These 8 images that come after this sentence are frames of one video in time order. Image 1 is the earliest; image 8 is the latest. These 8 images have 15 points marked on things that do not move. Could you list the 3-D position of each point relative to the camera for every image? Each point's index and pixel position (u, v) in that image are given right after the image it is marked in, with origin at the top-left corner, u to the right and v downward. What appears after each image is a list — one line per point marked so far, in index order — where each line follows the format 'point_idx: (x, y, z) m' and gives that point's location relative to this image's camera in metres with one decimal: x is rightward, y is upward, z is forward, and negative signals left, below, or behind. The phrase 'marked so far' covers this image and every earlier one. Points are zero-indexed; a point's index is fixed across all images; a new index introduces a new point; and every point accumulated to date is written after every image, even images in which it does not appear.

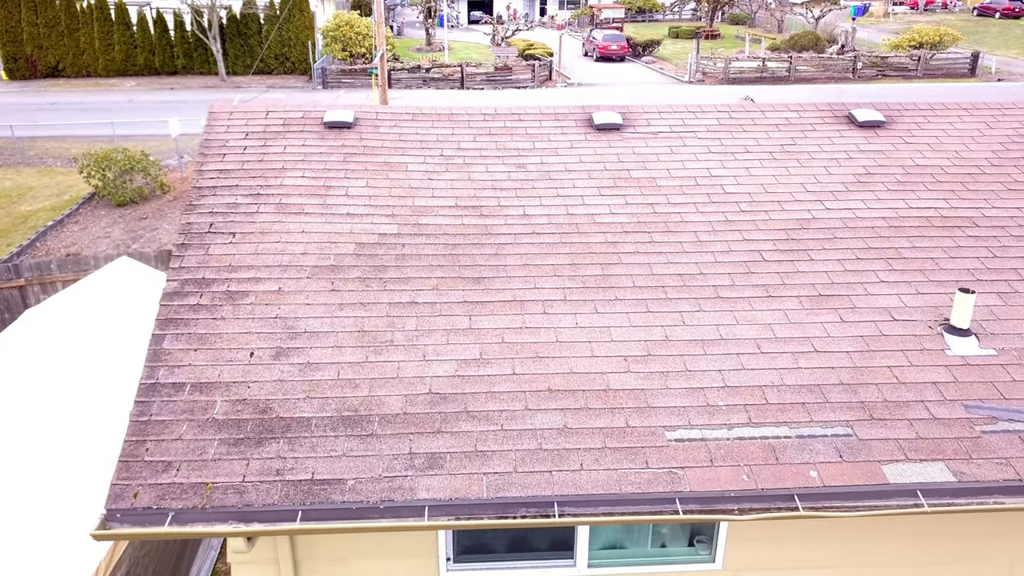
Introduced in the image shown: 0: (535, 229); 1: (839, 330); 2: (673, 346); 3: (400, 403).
0: (+0.2, +0.5, +8.1) m
1: (+2.3, -0.3, +6.8) m
2: (+1.1, -0.4, +6.6) m
3: (-0.7, -0.7, +5.9) m
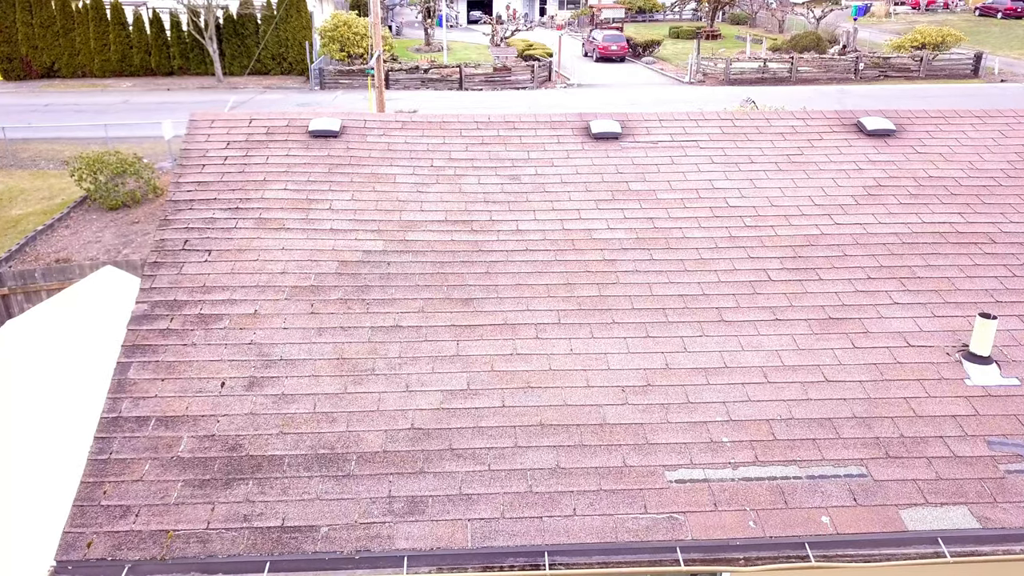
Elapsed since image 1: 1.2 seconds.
0: (+0.1, +0.4, +7.7) m
1: (+2.3, -0.5, +6.3) m
2: (+1.1, -0.6, +6.2) m
3: (-0.8, -0.9, +5.5) m
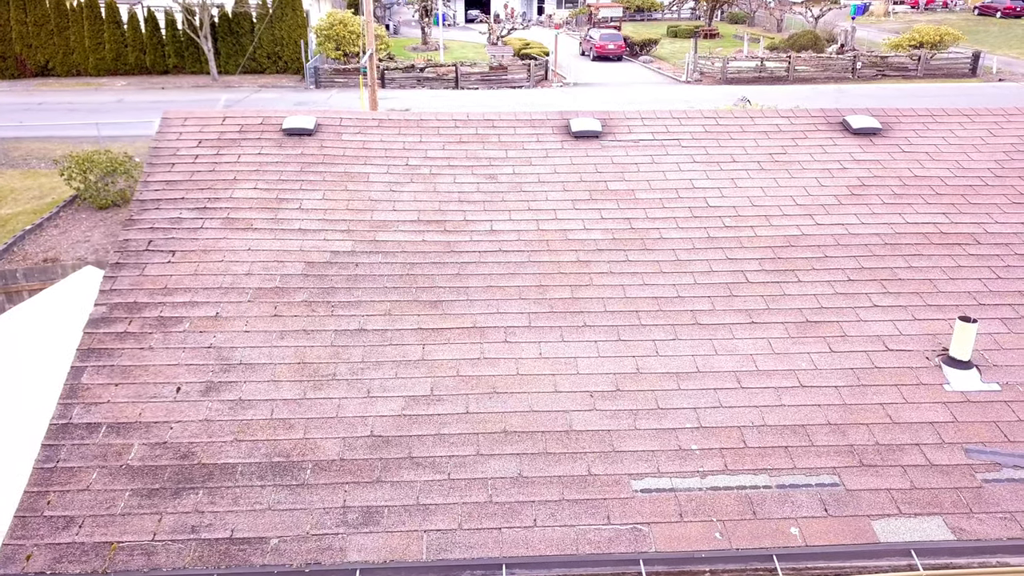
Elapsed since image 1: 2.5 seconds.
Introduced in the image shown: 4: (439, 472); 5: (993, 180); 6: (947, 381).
0: (-0.1, +0.3, +7.5) m
1: (+2.1, -0.5, +6.2) m
2: (+0.8, -0.6, +6.0) m
3: (-1.0, -0.9, +5.4) m
4: (-0.4, -1.0, +5.2) m
5: (+4.5, +1.0, +8.7) m
6: (+2.8, -0.6, +6.0) m
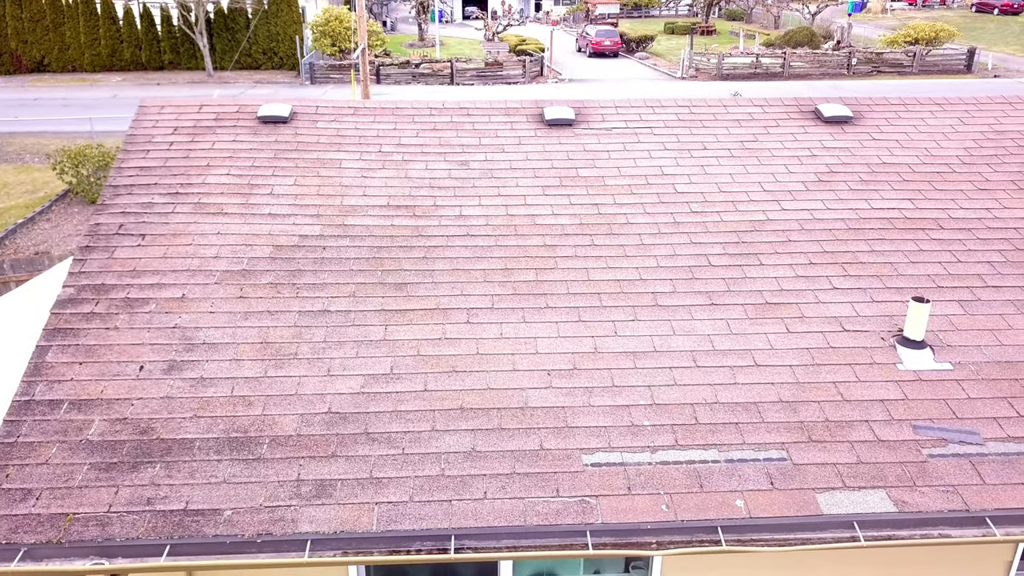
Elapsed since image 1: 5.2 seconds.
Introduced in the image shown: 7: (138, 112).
0: (-0.3, +0.5, +7.6) m
1: (+1.8, -0.4, +6.2) m
2: (+0.6, -0.5, +6.1) m
3: (-1.3, -0.8, +5.4) m
4: (-0.7, -0.9, +5.3) m
5: (+4.2, +1.1, +8.8) m
6: (+2.5, -0.5, +6.1) m
7: (-3.7, +1.7, +9.3) m
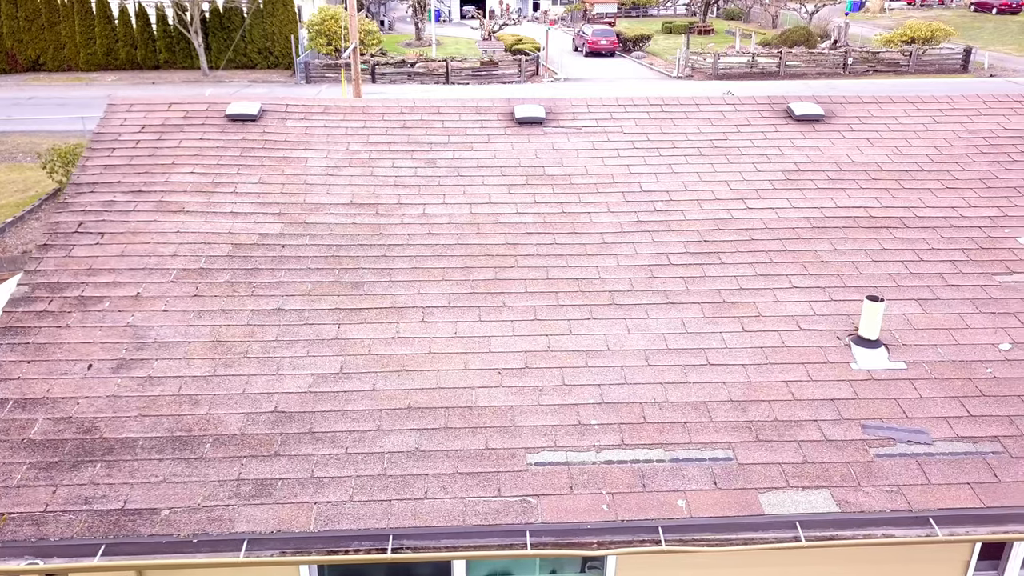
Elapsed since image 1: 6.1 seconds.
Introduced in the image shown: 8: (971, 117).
0: (-0.6, +0.5, +7.6) m
1: (+1.5, -0.3, +6.2) m
2: (+0.3, -0.5, +6.0) m
3: (-1.6, -0.8, +5.4) m
4: (-1.0, -0.9, +5.3) m
5: (+3.9, +1.1, +8.7) m
6: (+2.2, -0.5, +6.0) m
7: (-4.0, +1.8, +9.2) m
8: (+4.8, +1.8, +9.7) m
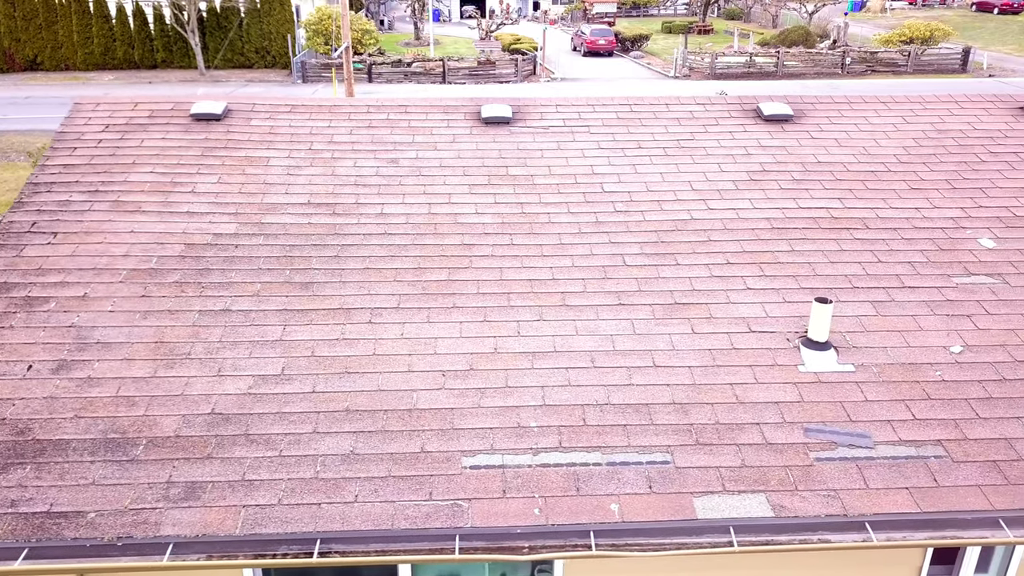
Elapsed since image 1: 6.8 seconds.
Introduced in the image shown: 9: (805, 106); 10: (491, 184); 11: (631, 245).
0: (-1.0, +0.5, +7.5) m
1: (+1.1, -0.4, +6.2) m
2: (-0.1, -0.5, +6.0) m
3: (-1.9, -0.8, +5.4) m
4: (-1.3, -0.9, +5.2) m
5: (+3.6, +1.1, +8.7) m
6: (+1.9, -0.5, +6.0) m
7: (-4.3, +1.8, +9.2) m
8: (+4.4, +1.8, +9.6) m
9: (+3.1, +1.9, +9.8) m
10: (-0.2, +0.9, +8.2) m
11: (+0.9, +0.3, +7.3) m
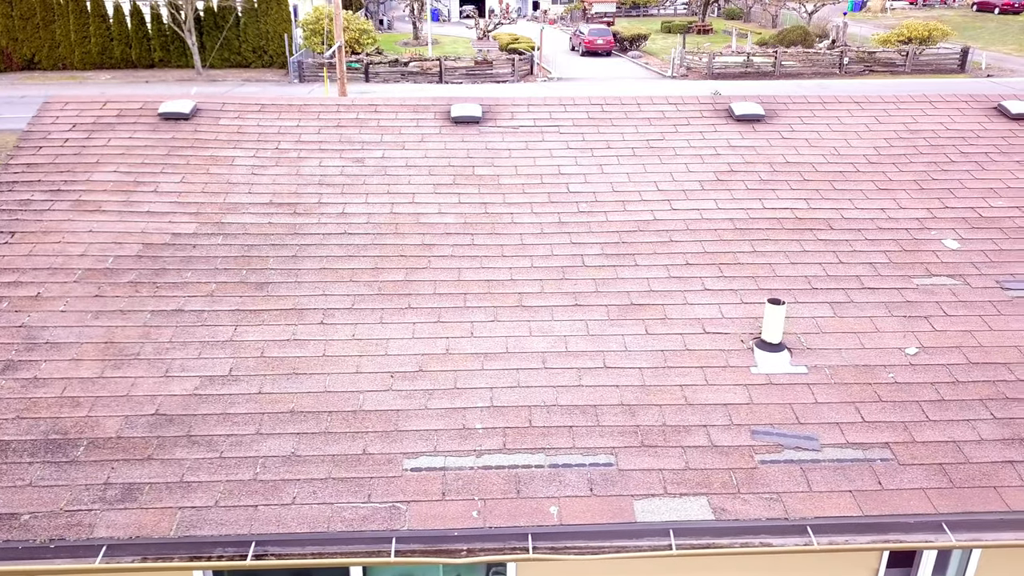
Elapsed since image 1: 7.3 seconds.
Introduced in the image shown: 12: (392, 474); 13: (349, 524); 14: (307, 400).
0: (-1.3, +0.5, +7.5) m
1: (+0.8, -0.4, +6.1) m
2: (-0.4, -0.5, +6.0) m
3: (-2.2, -0.8, +5.3) m
4: (-1.6, -0.9, +5.2) m
5: (+3.3, +1.1, +8.6) m
6: (+1.5, -0.5, +5.9) m
7: (-4.6, +1.8, +9.2) m
8: (+4.1, +1.8, +9.6) m
9: (+2.8, +1.9, +9.8) m
10: (-0.5, +0.9, +8.2) m
11: (+0.6, +0.3, +7.3) m
12: (-0.6, -1.0, +5.0) m
13: (-0.8, -1.2, +4.7) m
14: (-1.2, -0.7, +5.6) m
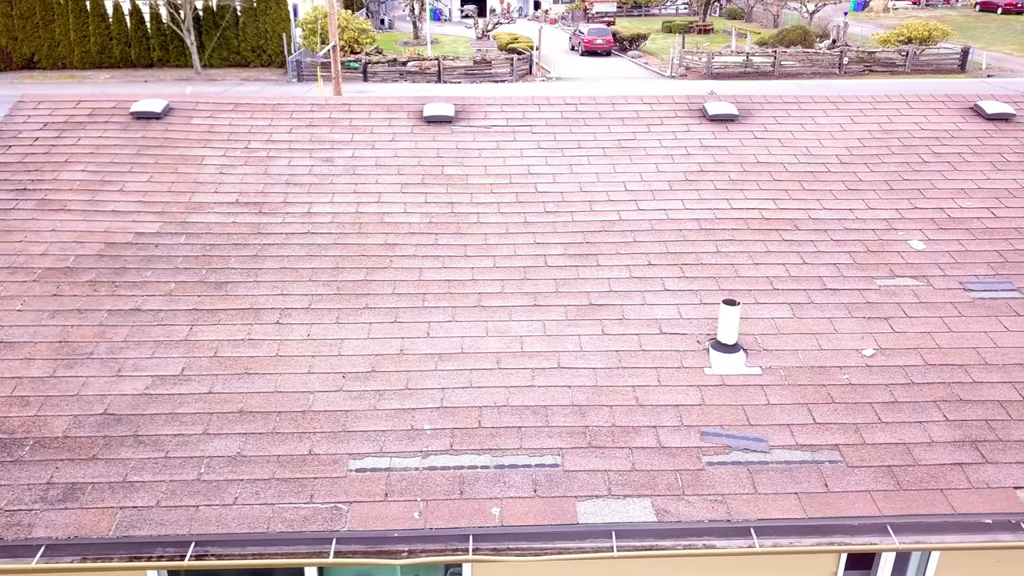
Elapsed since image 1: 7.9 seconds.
0: (-1.6, +0.5, +7.5) m
1: (+0.5, -0.4, +6.1) m
2: (-0.7, -0.5, +5.9) m
3: (-2.5, -0.8, +5.3) m
4: (-1.9, -0.9, +5.2) m
5: (+3.0, +1.1, +8.6) m
6: (+1.3, -0.5, +5.9) m
7: (-4.9, +1.8, +9.2) m
8: (+3.9, +1.7, +9.5) m
9: (+2.5, +1.9, +9.7) m
10: (-0.8, +0.9, +8.2) m
11: (+0.3, +0.3, +7.2) m
12: (-0.9, -1.0, +5.0) m
13: (-1.1, -1.2, +4.7) m
14: (-1.5, -0.7, +5.6) m
